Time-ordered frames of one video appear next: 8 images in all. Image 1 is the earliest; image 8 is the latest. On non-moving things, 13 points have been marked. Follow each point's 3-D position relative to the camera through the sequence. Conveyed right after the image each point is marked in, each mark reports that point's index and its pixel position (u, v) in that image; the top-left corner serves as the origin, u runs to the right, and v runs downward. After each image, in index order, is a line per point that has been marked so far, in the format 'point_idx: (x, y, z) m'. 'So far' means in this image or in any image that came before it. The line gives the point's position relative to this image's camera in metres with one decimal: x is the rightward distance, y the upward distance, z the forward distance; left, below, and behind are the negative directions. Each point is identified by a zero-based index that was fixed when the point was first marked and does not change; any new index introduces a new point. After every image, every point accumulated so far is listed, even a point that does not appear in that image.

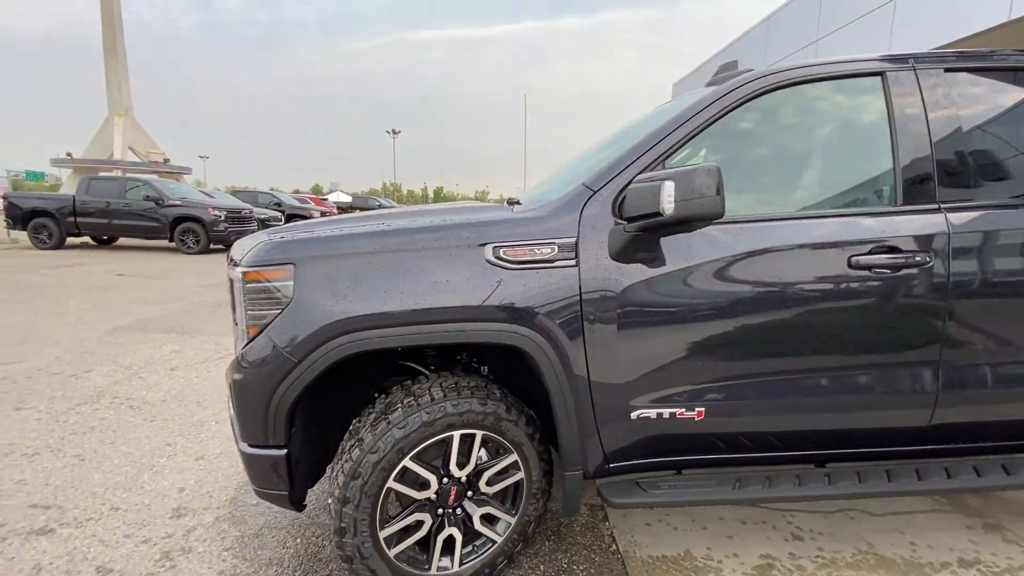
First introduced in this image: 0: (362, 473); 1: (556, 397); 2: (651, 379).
0: (-0.5, -0.6, +1.7) m
1: (+0.2, -0.4, +1.8) m
2: (+0.5, -0.3, +1.8) m
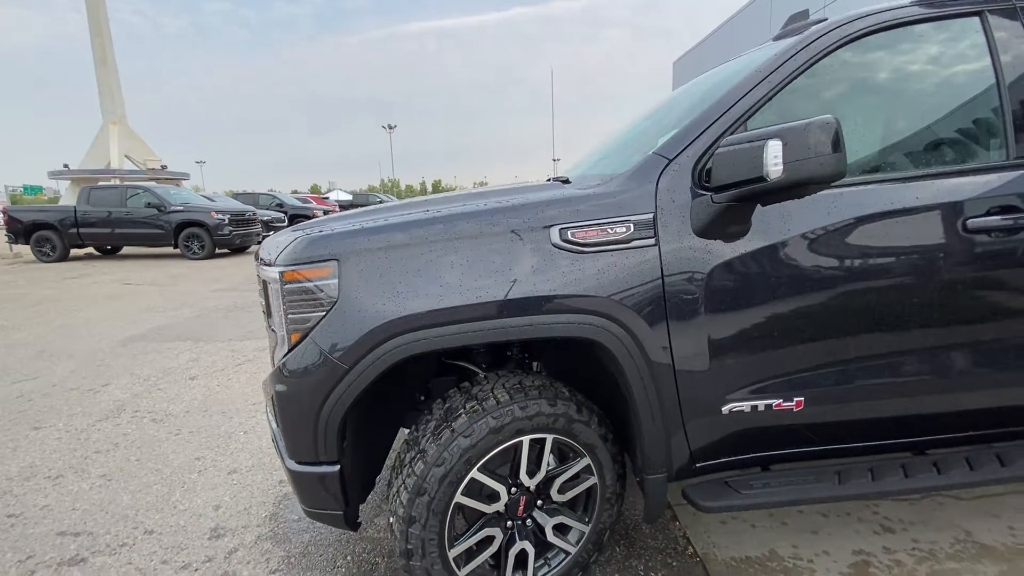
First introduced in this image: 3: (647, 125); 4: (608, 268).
0: (-0.3, -0.6, +1.5) m
1: (+0.4, -0.3, +1.6) m
2: (+0.8, -0.3, +1.6) m
3: (+0.7, +0.7, +2.3) m
4: (+0.3, +0.1, +1.5) m
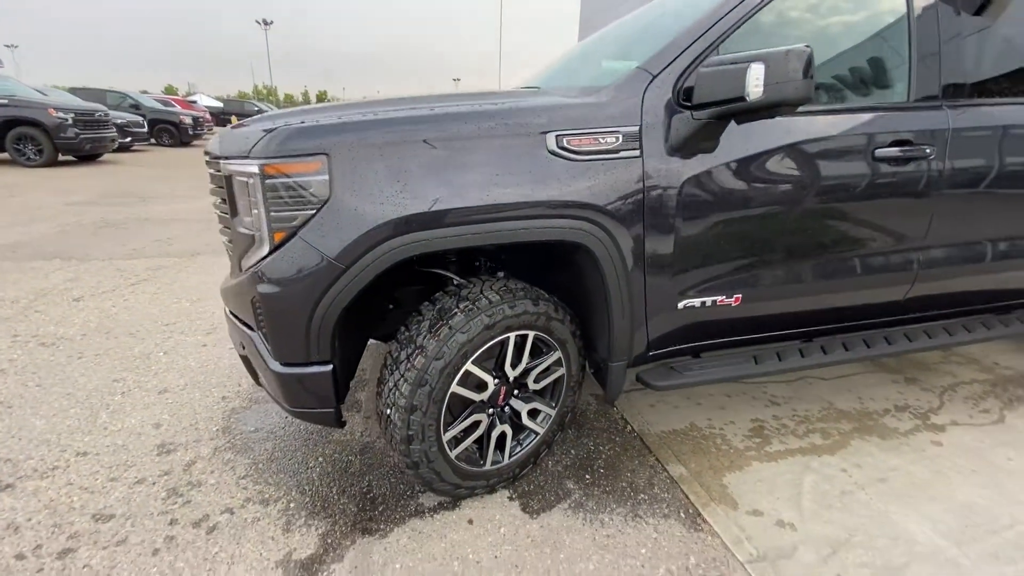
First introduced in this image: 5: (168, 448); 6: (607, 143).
0: (-0.3, -0.3, +1.6) m
1: (+0.4, 0.0, +1.8) m
2: (+0.7, +0.1, +1.9) m
3: (+0.5, +1.1, +2.4) m
4: (+0.3, +0.4, +1.7) m
5: (-1.6, -0.7, +2.2) m
6: (+0.3, +0.5, +1.6) m
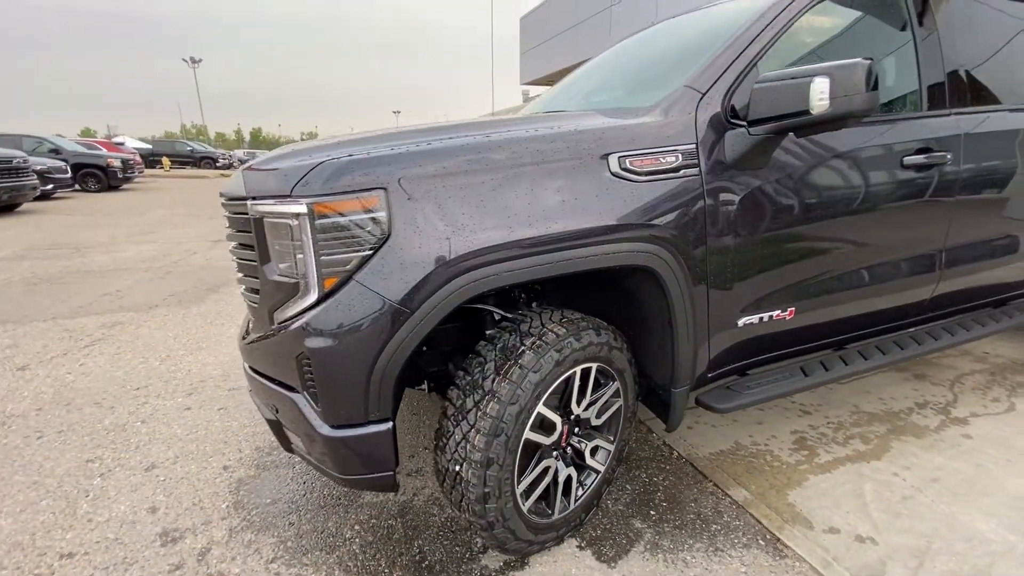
0: (0.0, -0.4, +1.5) m
1: (+0.6, -0.1, +1.7) m
2: (+0.9, 0.0, +1.8) m
3: (+0.6, +1.0, +2.4) m
4: (+0.5, +0.3, +1.6) m
5: (-1.3, -1.0, +1.9) m
6: (+0.5, +0.4, +1.6) m
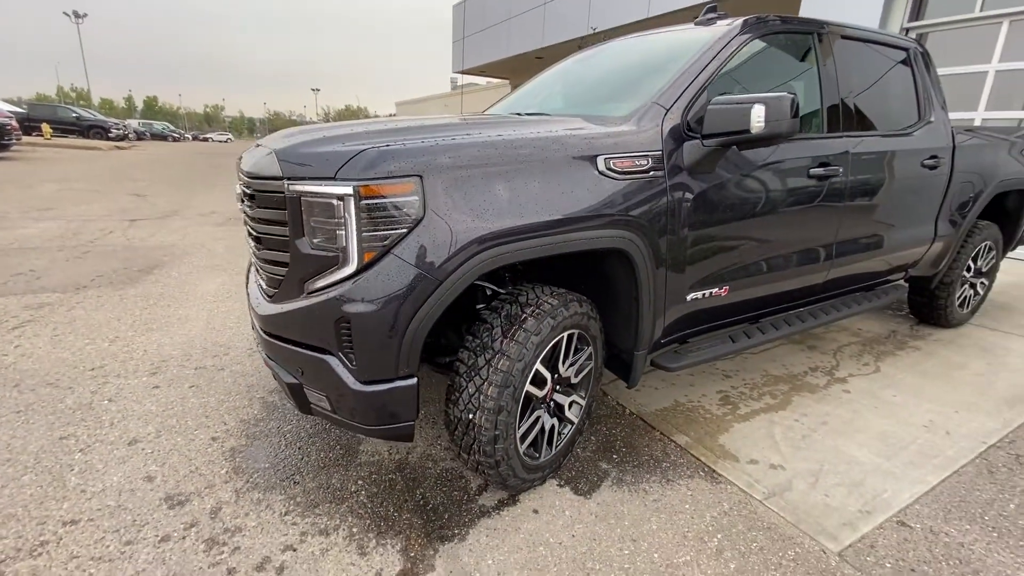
0: (0.0, -0.3, +1.8) m
1: (+0.6, 0.0, +2.1) m
2: (+0.9, +0.1, +2.3) m
3: (+0.4, +1.1, +2.7) m
4: (+0.5, +0.4, +1.9) m
5: (-1.4, -0.9, +2.0) m
6: (+0.5, +0.5, +2.0) m
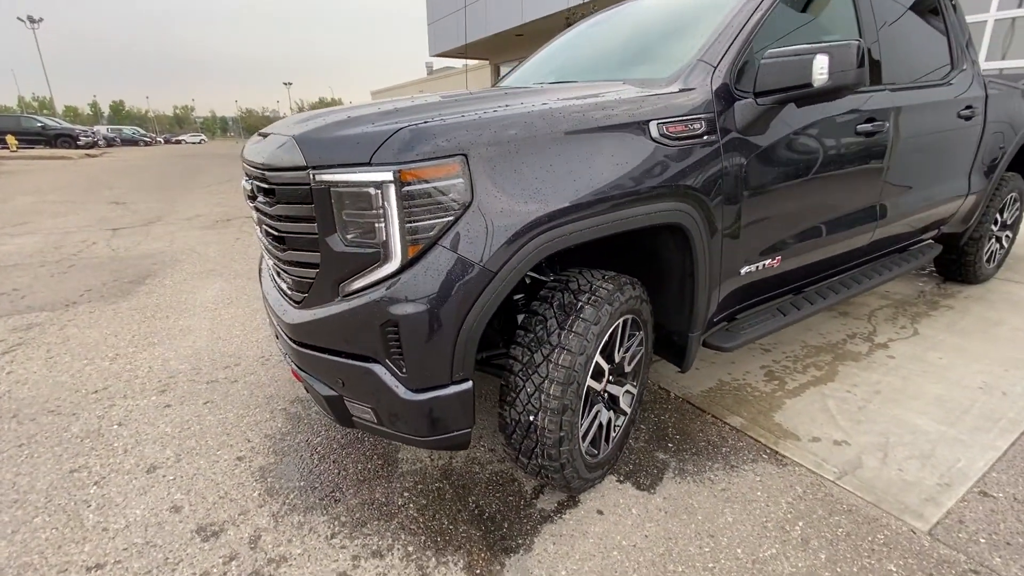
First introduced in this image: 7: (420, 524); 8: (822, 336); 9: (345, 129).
0: (+0.2, -0.3, +1.6) m
1: (+0.7, +0.1, +1.9) m
2: (+1.0, +0.2, +2.1) m
3: (+0.5, +1.2, +2.5) m
4: (+0.7, +0.5, +1.8) m
5: (-1.1, -0.9, +1.8) m
6: (+0.7, +0.6, +1.8) m
7: (-0.3, -0.9, +1.8) m
8: (+2.0, -0.3, +3.2) m
9: (-0.5, +0.5, +1.5) m
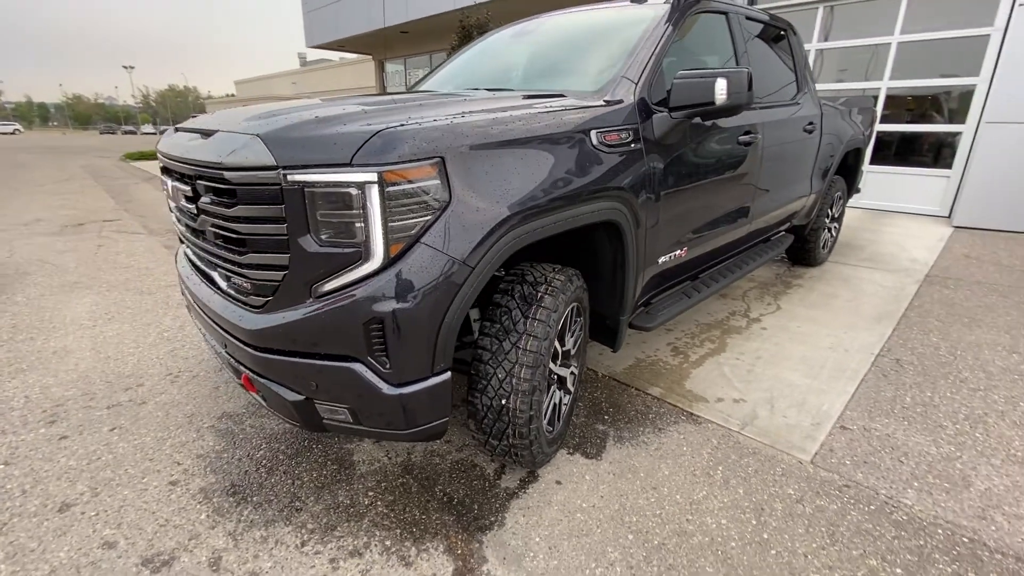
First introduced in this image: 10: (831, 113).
0: (+0.1, -0.3, +1.8) m
1: (+0.5, +0.1, +2.2) m
2: (+0.8, +0.3, +2.4) m
3: (+0.1, +1.3, +2.7) m
4: (+0.5, +0.5, +2.0) m
5: (-1.2, -0.9, +1.7) m
6: (+0.5, +0.6, +2.0) m
7: (-0.5, -0.9, +1.9) m
8: (+1.5, -0.2, +3.7) m
9: (-0.6, +0.5, +1.5) m
10: (+2.8, +1.5, +4.2) m
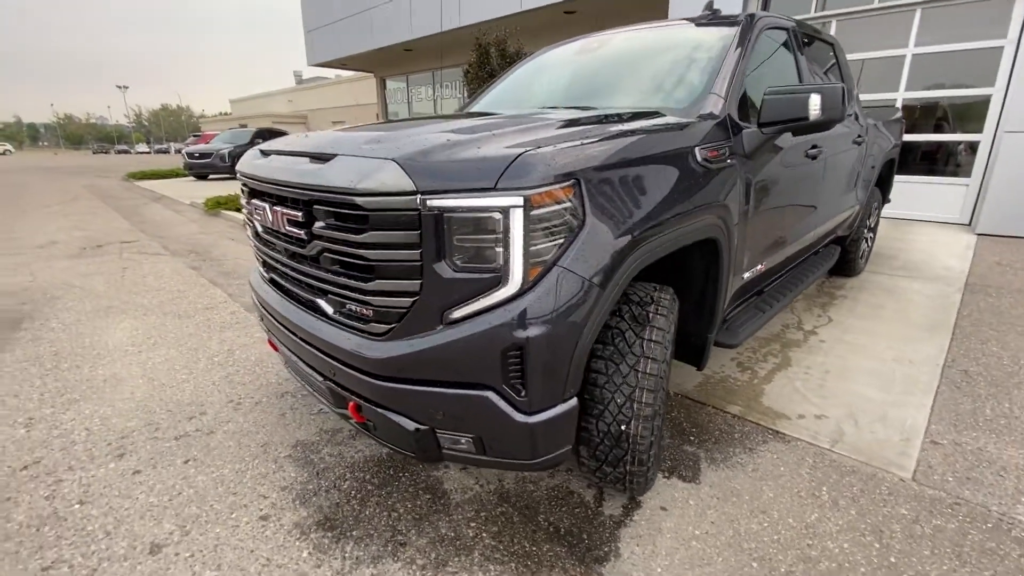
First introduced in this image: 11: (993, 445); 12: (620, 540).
0: (+0.5, -0.3, +1.7) m
1: (+0.9, +0.1, +2.2) m
2: (+1.2, +0.2, +2.4) m
3: (+0.5, +1.2, +2.7) m
4: (+0.9, +0.4, +2.0) m
5: (-0.8, -1.0, +1.6) m
6: (+0.9, +0.6, +2.0) m
7: (0.0, -1.0, +1.8) m
8: (+1.9, -0.3, +3.7) m
9: (-0.2, +0.4, +1.4) m
10: (+3.1, +1.4, +4.3) m
11: (+2.3, -0.8, +2.4) m
12: (+0.4, -1.0, +1.8) m
